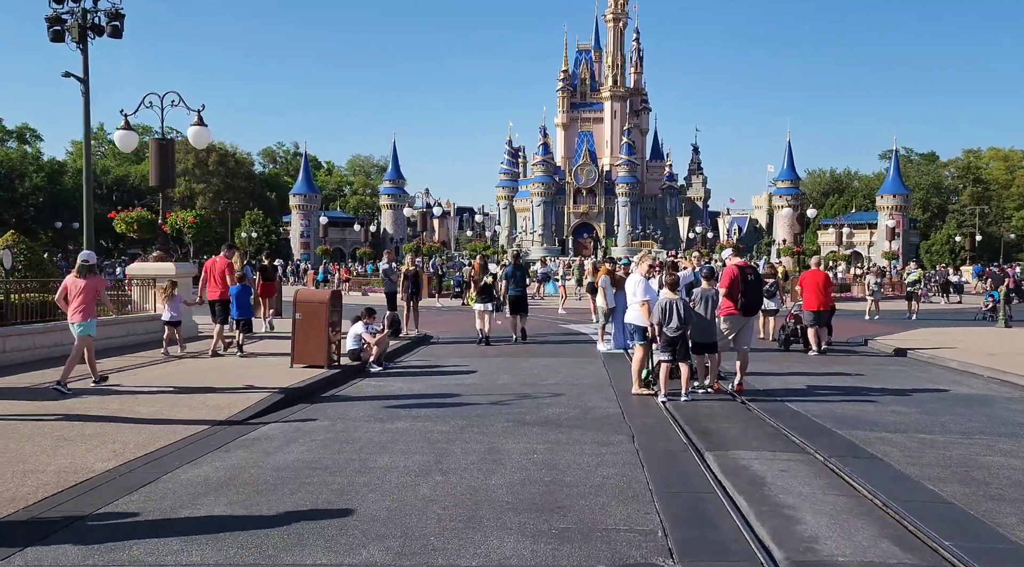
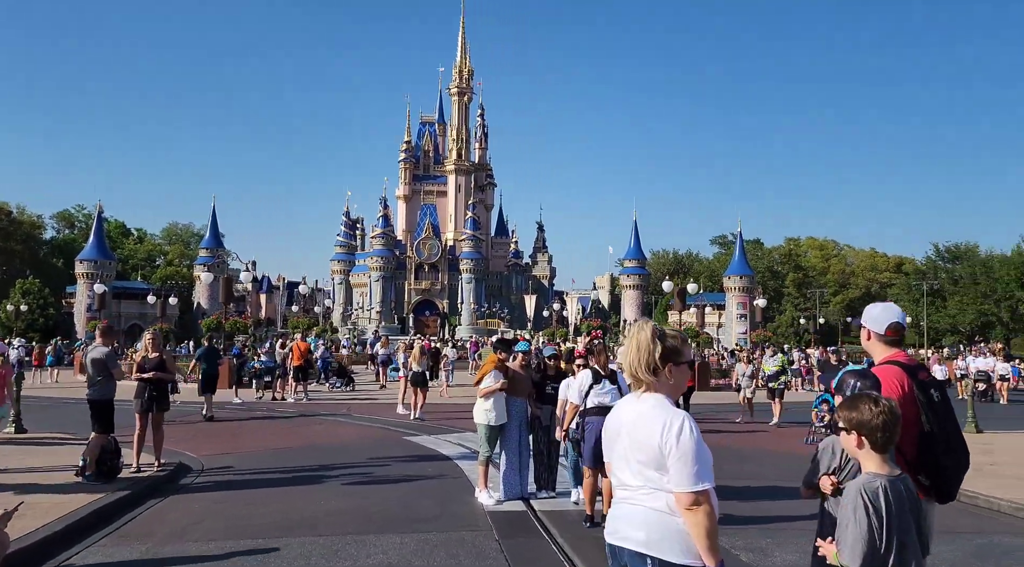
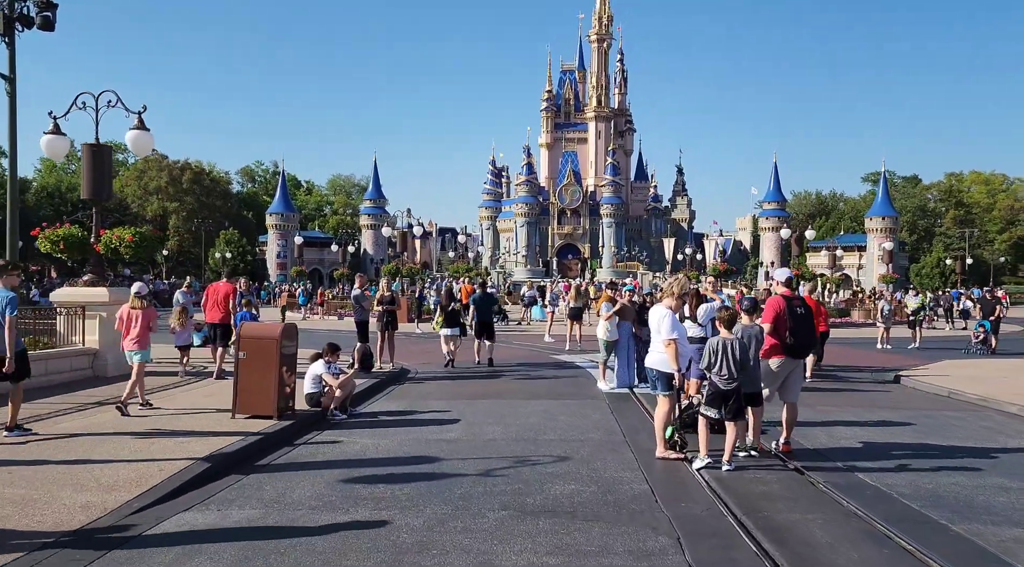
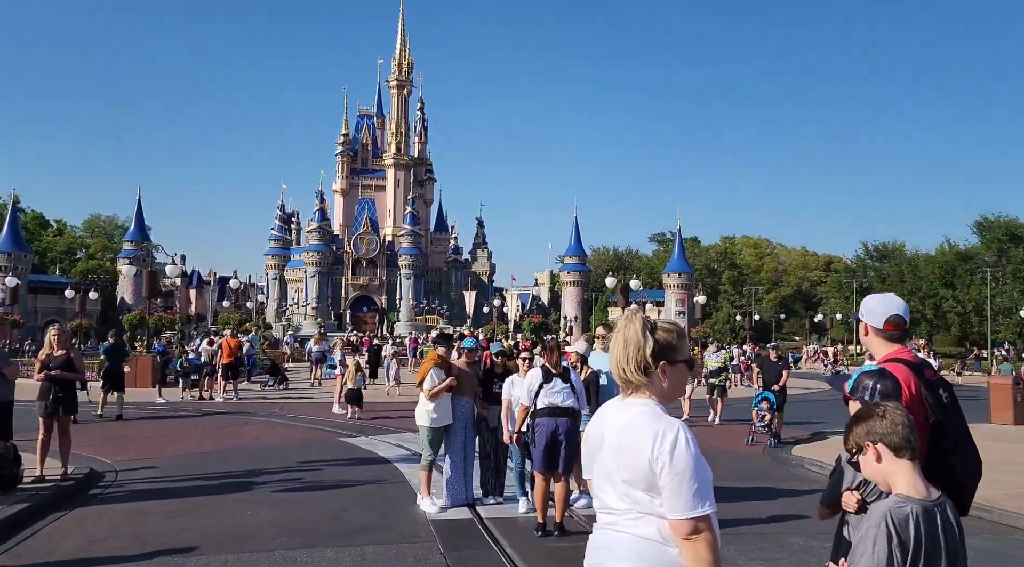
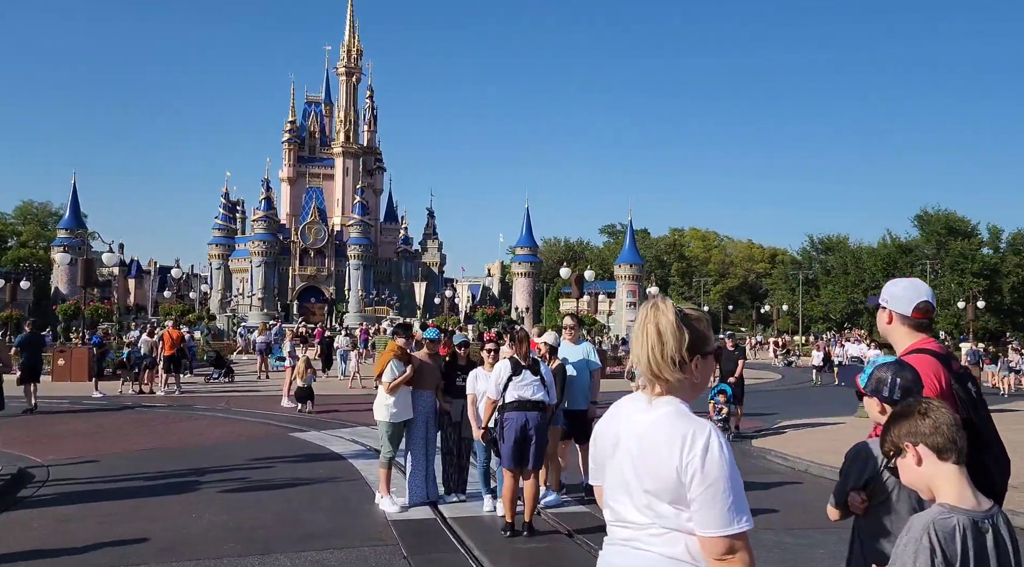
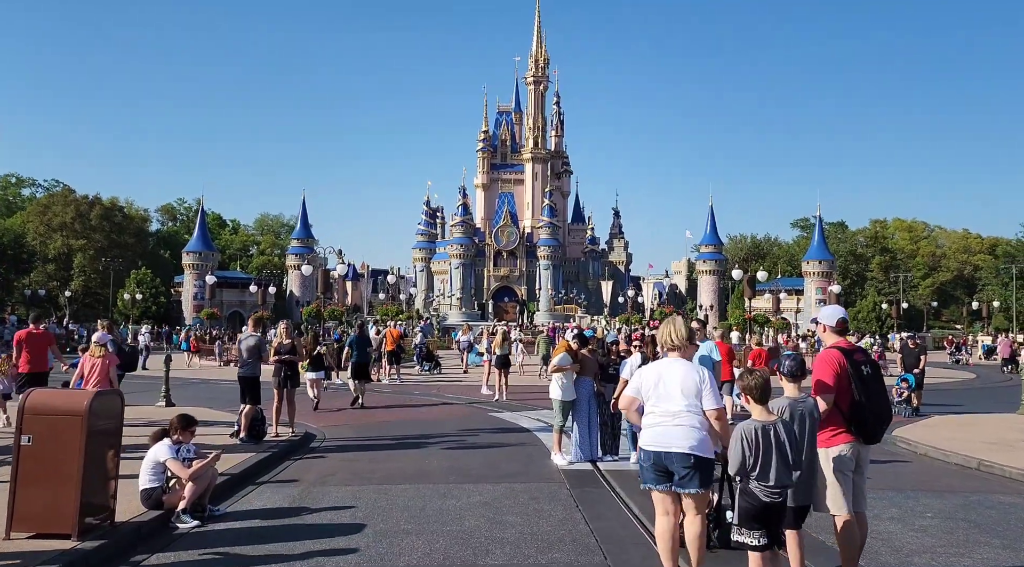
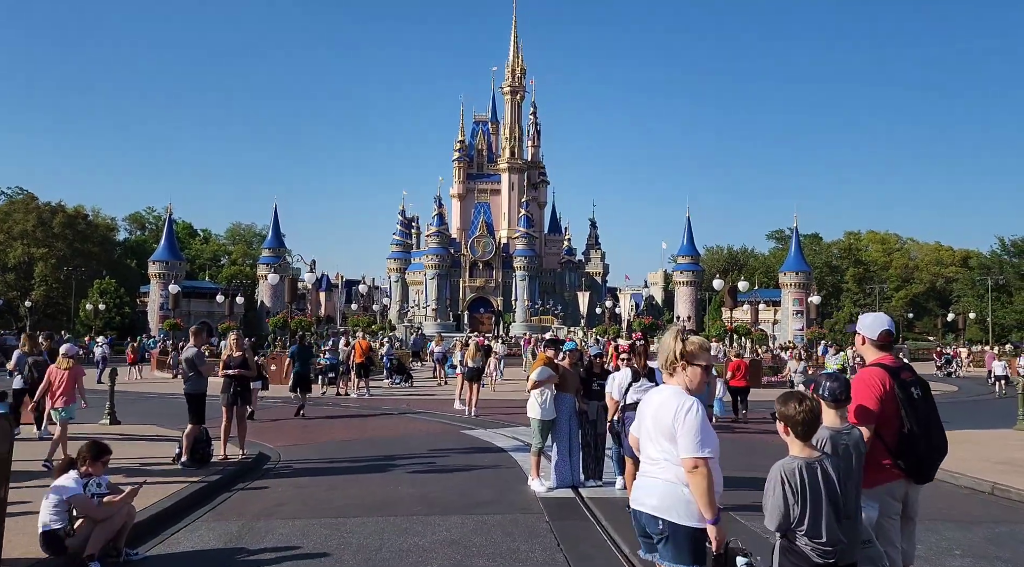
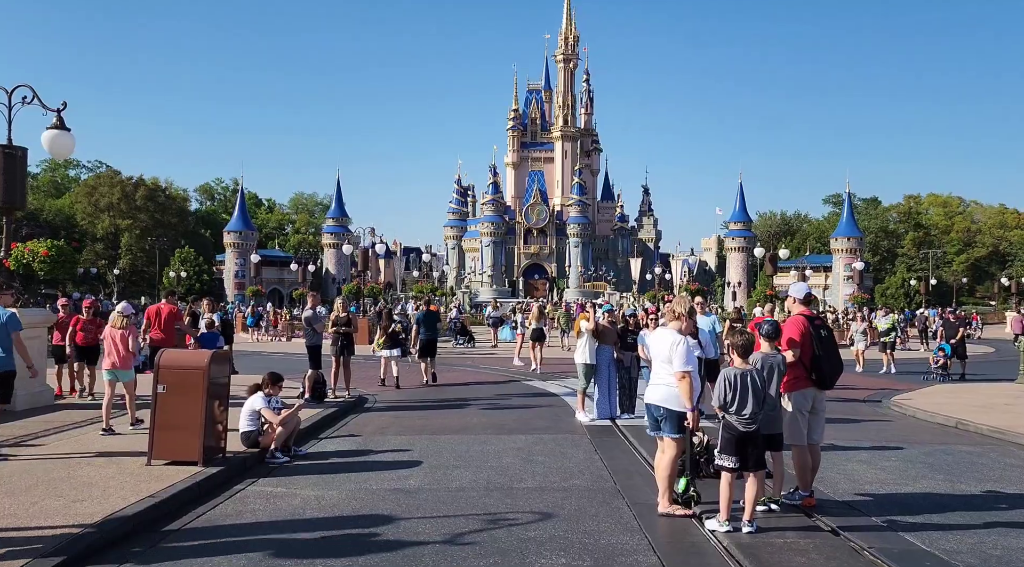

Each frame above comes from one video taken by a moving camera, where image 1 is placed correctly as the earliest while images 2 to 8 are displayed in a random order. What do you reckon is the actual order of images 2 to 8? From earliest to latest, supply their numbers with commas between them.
3, 8, 6, 7, 2, 4, 5
